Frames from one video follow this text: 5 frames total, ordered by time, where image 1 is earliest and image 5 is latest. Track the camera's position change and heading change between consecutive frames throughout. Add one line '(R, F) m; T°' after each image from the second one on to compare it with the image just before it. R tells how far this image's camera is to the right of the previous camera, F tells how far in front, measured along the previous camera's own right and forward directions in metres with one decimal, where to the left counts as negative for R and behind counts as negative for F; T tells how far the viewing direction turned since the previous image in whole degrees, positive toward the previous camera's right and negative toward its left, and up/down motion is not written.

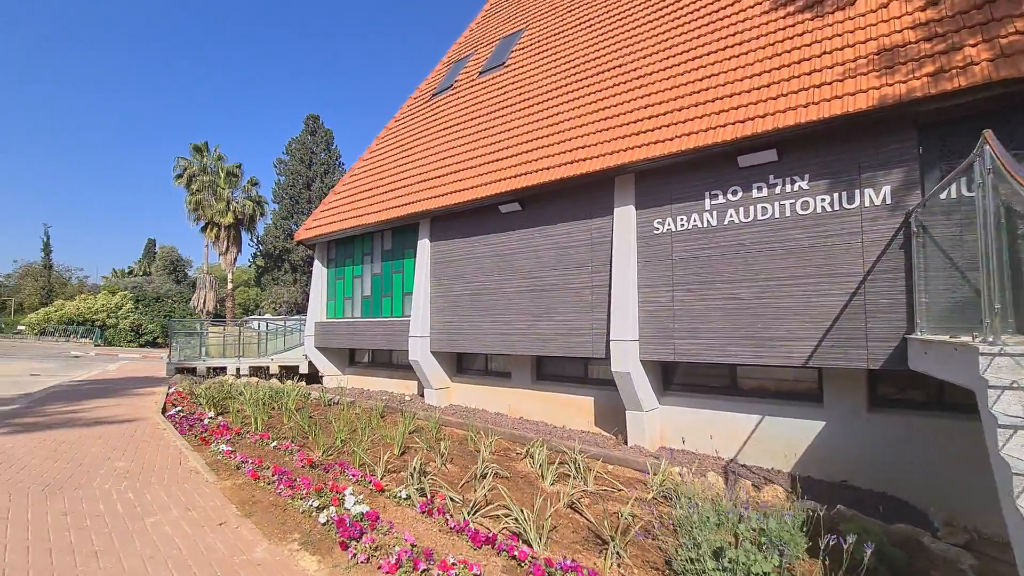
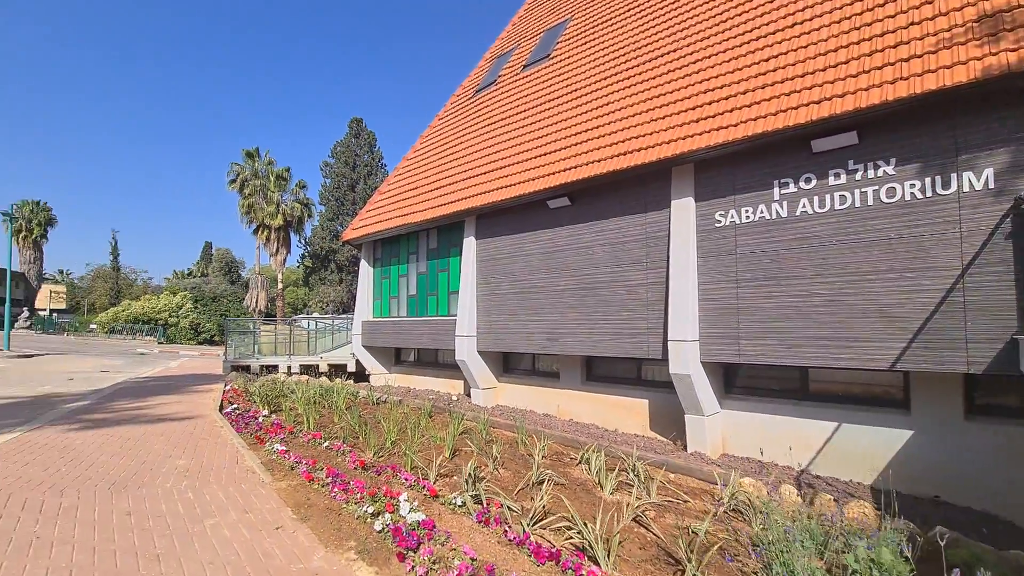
(-0.2, +0.3) m; -5°
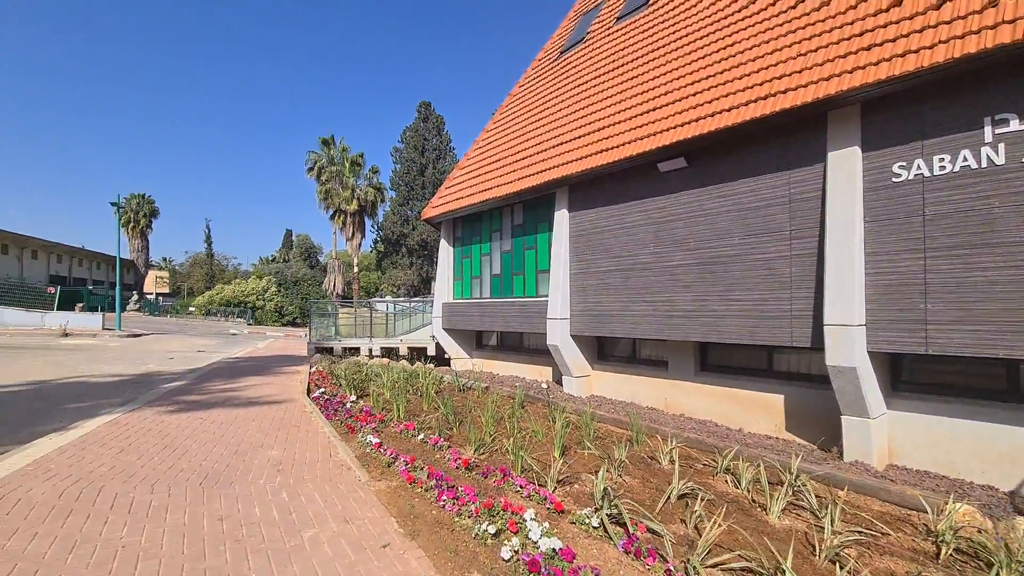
(-0.7, +0.9) m; -7°
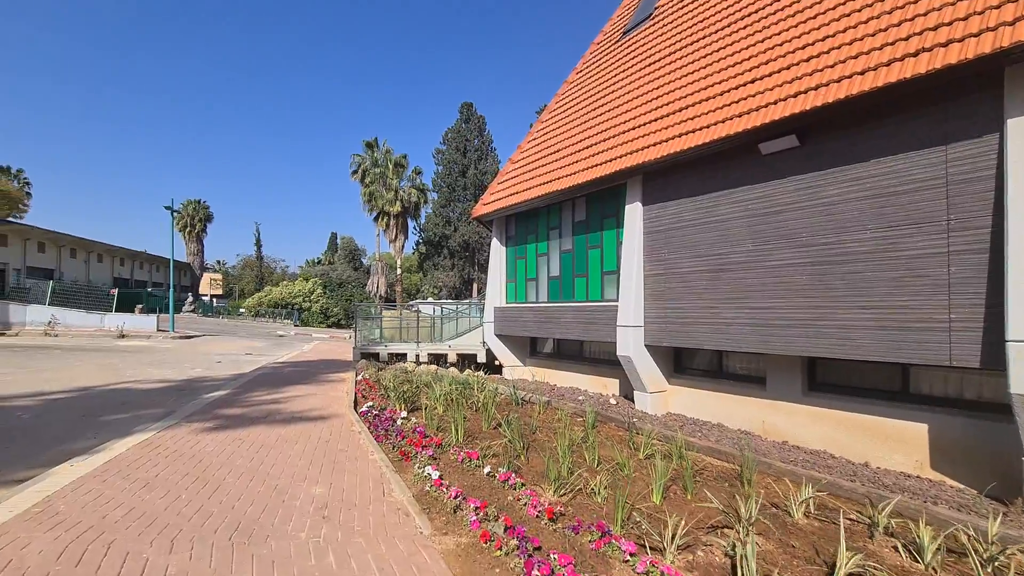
(-0.5, +1.0) m; -4°
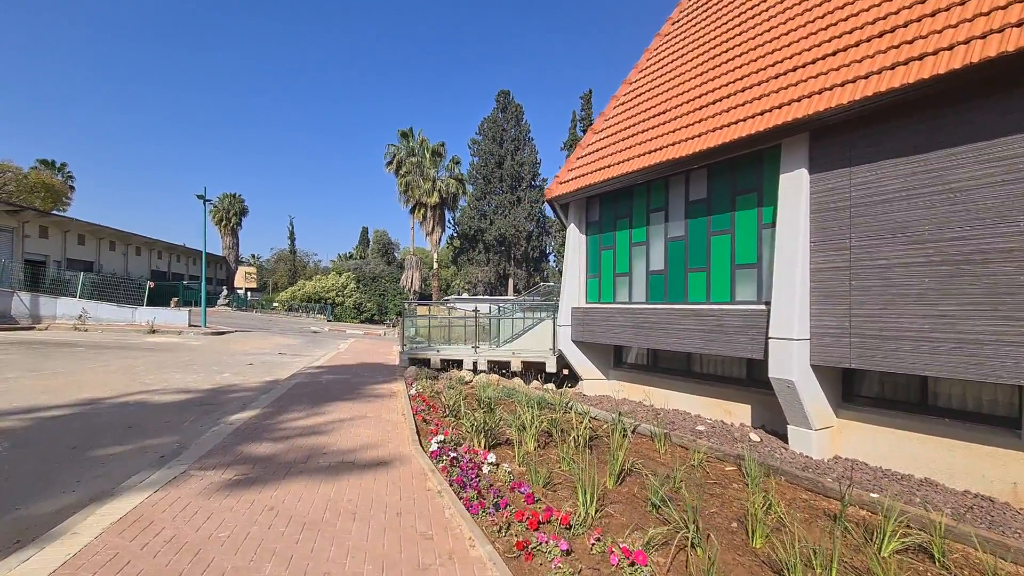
(-1.2, +2.1) m; -3°
